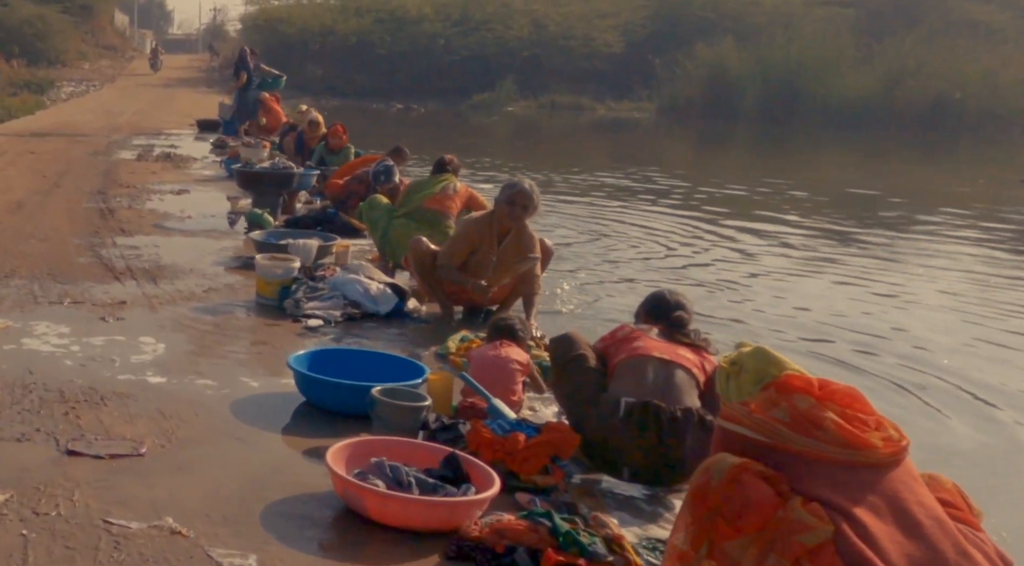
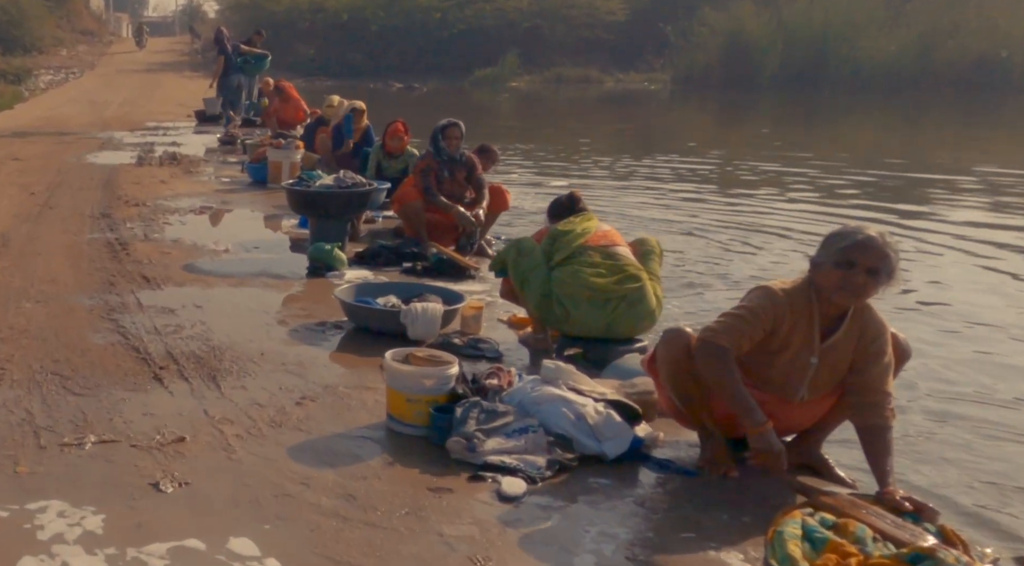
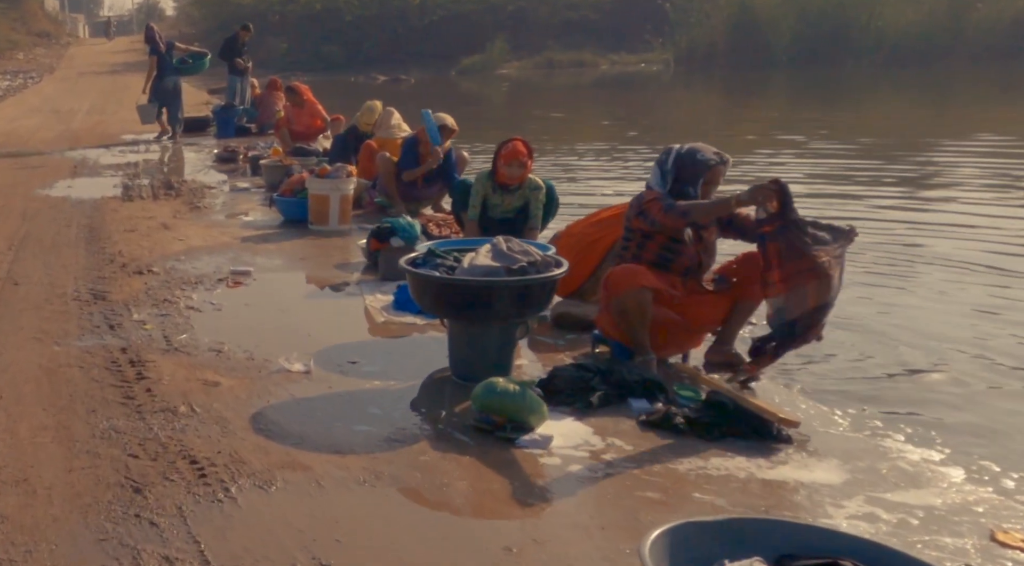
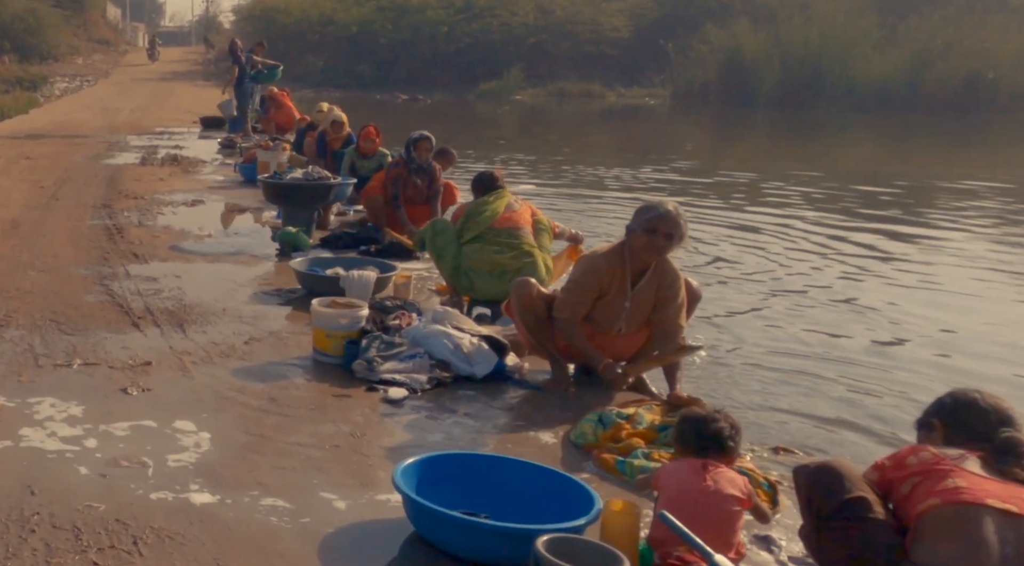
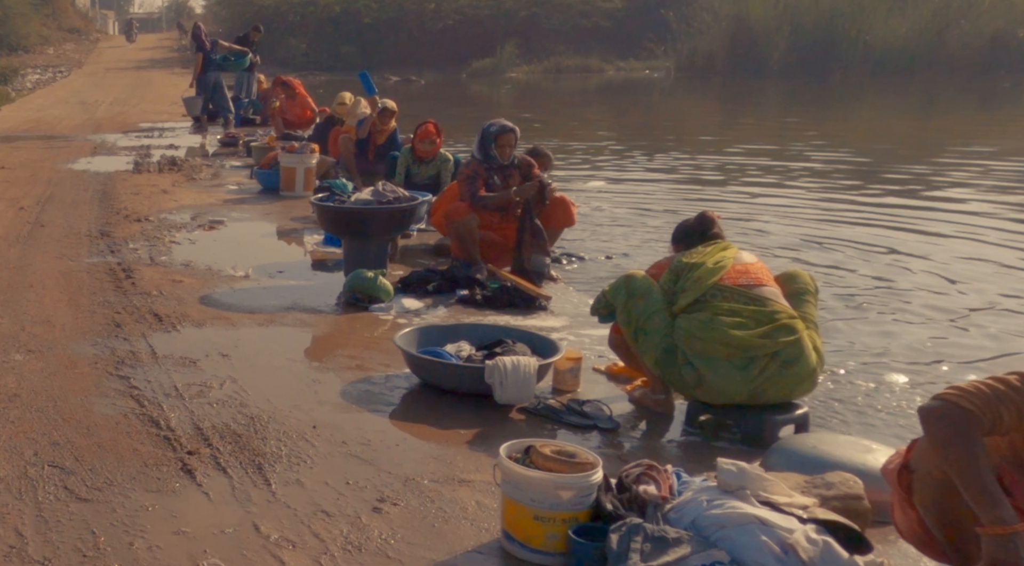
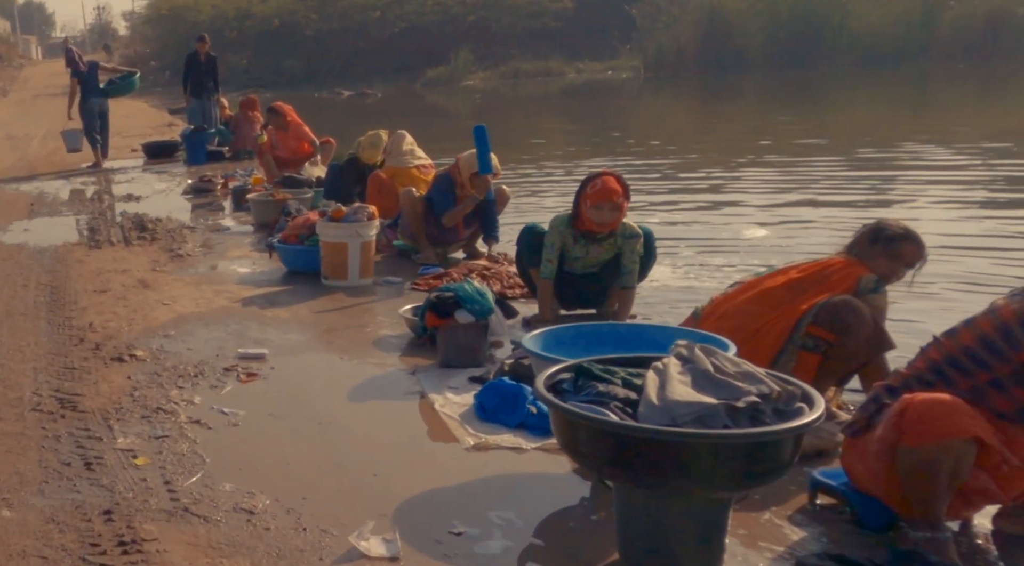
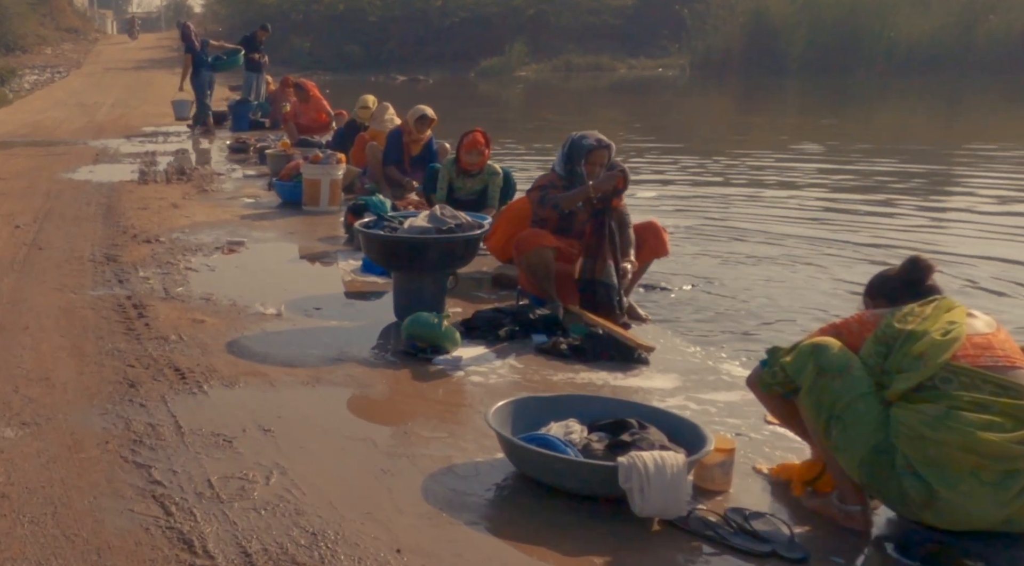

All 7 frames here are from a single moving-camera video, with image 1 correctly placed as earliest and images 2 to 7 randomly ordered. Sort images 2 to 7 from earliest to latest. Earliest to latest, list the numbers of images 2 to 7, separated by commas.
4, 2, 5, 7, 3, 6
